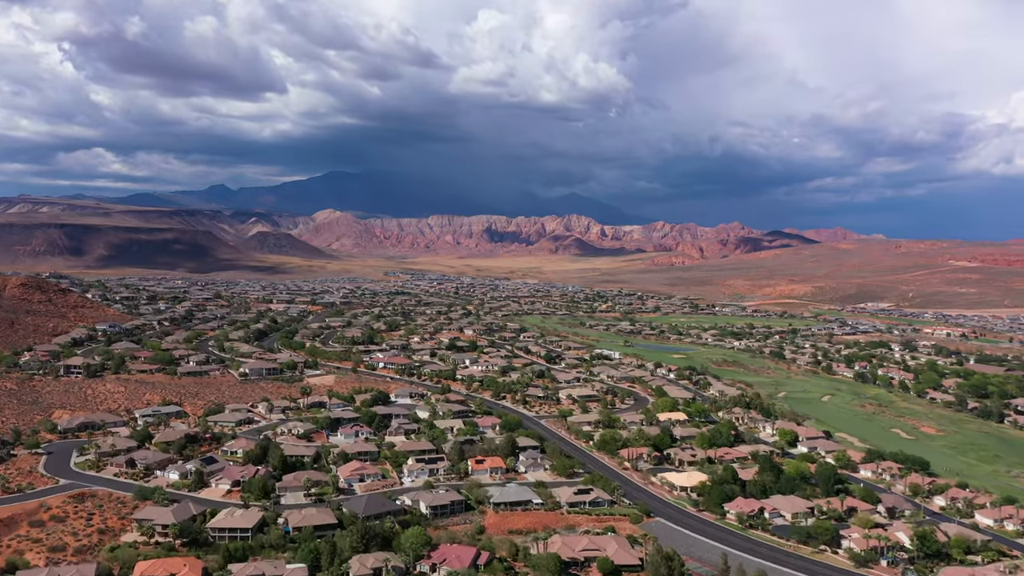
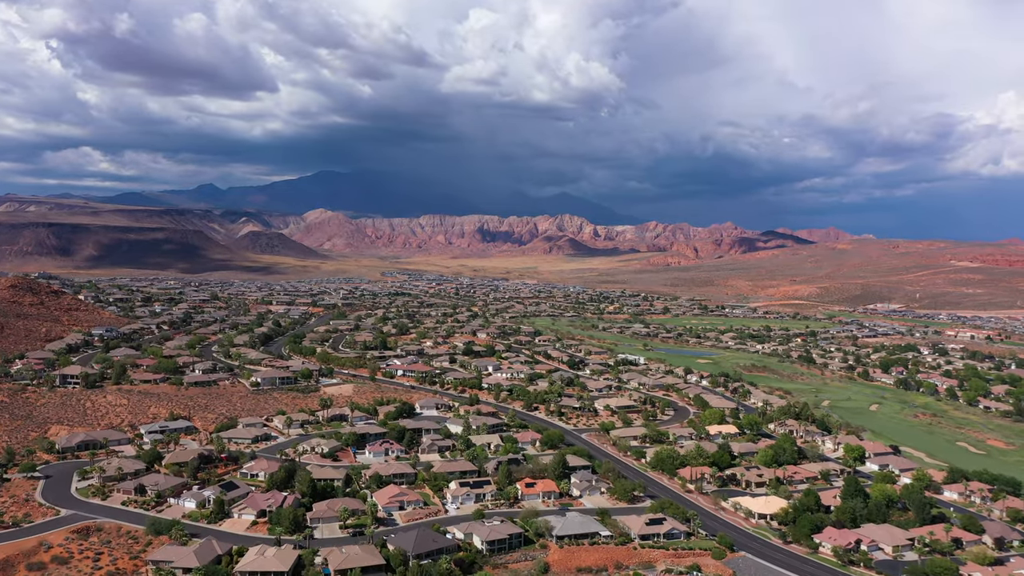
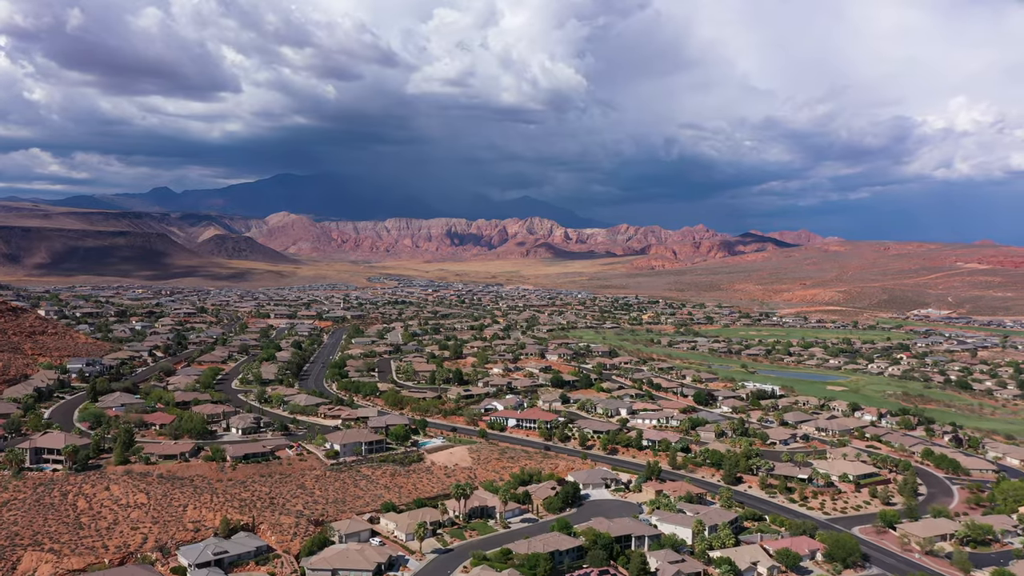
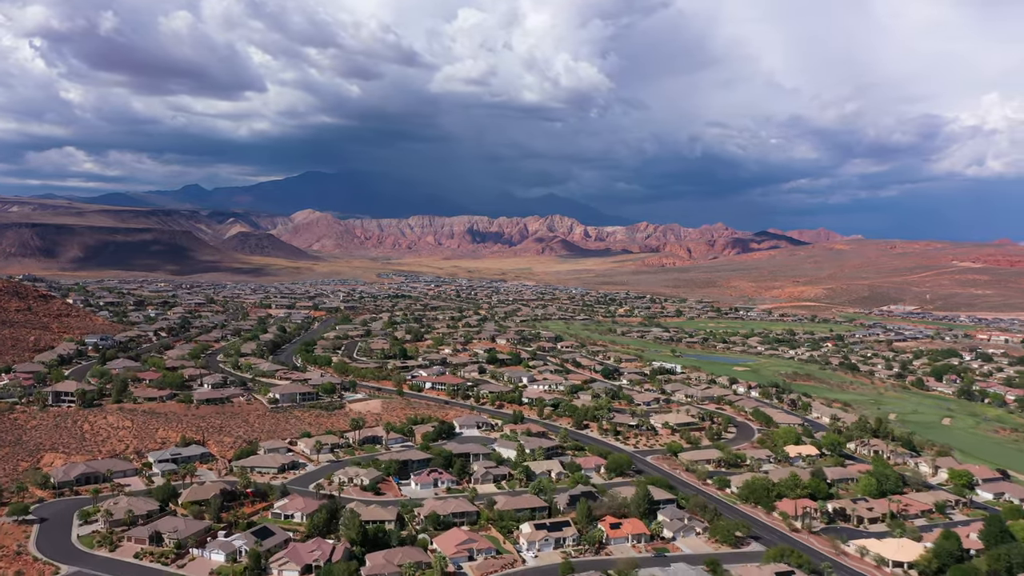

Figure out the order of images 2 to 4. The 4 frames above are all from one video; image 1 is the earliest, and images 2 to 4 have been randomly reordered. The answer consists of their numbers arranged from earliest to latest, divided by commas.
2, 4, 3
